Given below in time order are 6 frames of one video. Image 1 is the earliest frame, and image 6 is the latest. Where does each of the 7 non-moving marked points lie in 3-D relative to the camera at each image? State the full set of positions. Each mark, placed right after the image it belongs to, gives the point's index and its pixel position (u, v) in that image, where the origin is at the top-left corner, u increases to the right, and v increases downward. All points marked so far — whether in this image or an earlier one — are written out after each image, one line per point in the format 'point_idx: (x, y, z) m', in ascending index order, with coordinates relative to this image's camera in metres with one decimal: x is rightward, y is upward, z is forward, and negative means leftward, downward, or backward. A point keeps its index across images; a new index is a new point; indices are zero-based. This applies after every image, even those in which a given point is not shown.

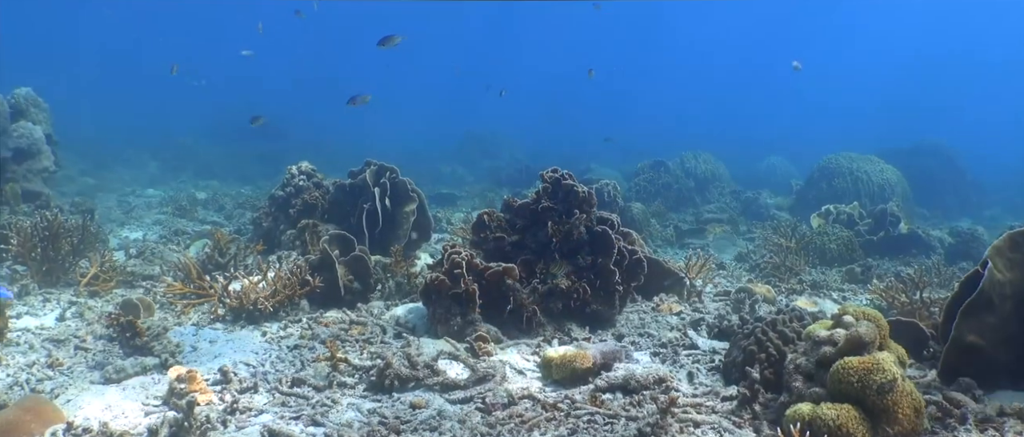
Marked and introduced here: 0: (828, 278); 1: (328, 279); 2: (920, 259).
0: (+4.8, -0.9, +11.2) m
1: (-2.4, -0.8, +9.6) m
2: (+7.7, -0.8, +14.1) m
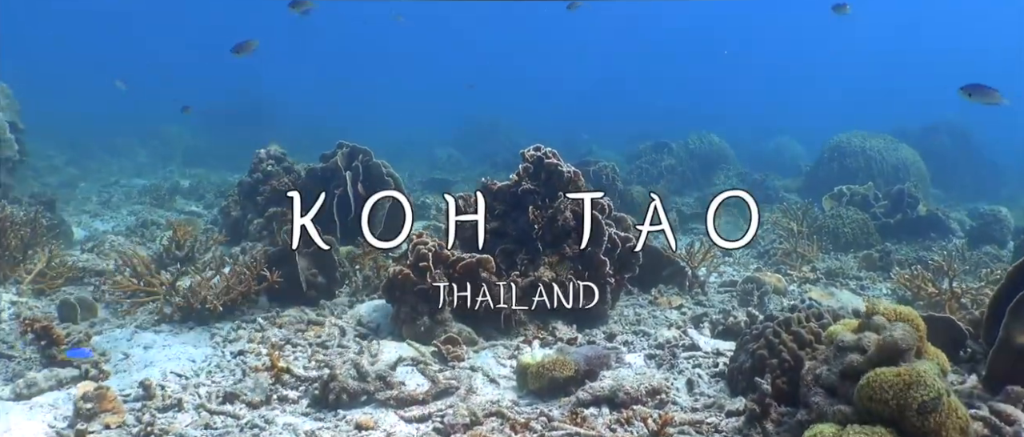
0: (+4.6, -0.6, +10.2) m
1: (-2.6, -0.7, +8.7) m
2: (+7.5, -0.4, +13.1) m
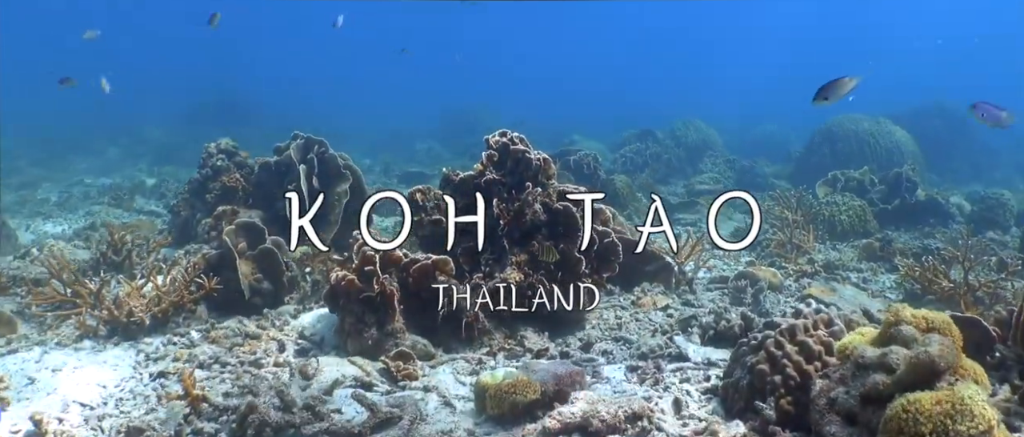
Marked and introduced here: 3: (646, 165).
0: (+4.2, -0.5, +9.4) m
1: (-3.0, -0.6, +7.7) m
2: (+7.1, -0.2, +12.3) m
3: (+3.2, +1.3, +18.1) m
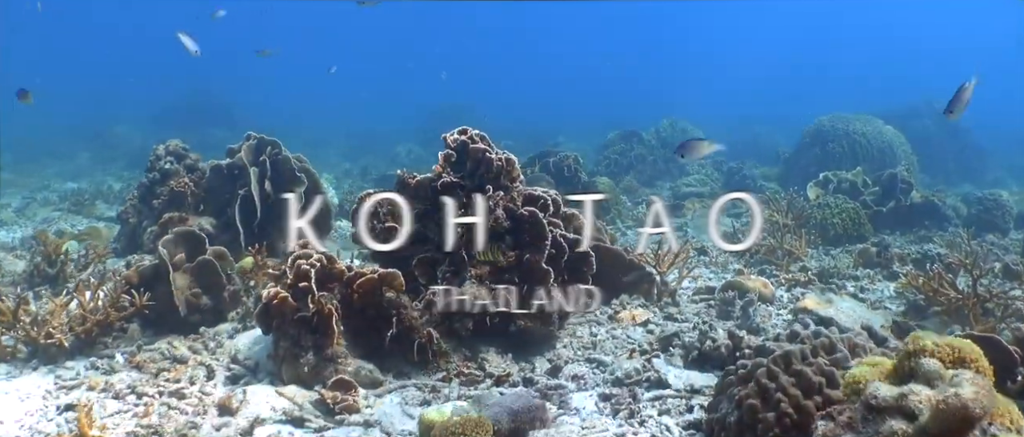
0: (+3.8, -0.5, +8.8) m
1: (-3.3, -0.7, +7.0) m
2: (+6.7, -0.2, +11.7) m
3: (+2.8, +1.2, +17.4) m
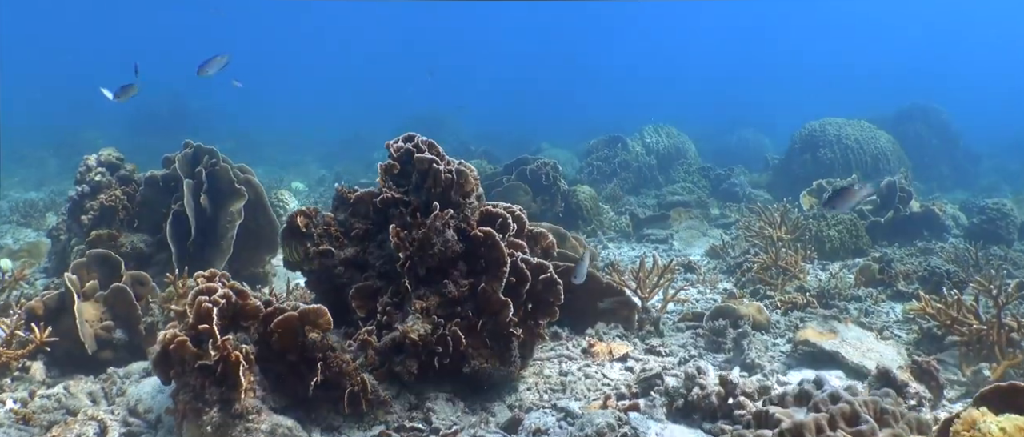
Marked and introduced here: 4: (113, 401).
0: (+3.5, -0.7, +7.9) m
1: (-3.6, -0.9, +6.1) m
2: (+6.3, -0.4, +10.9) m
3: (+2.3, +1.0, +16.6) m
4: (-2.8, -1.2, +5.1) m
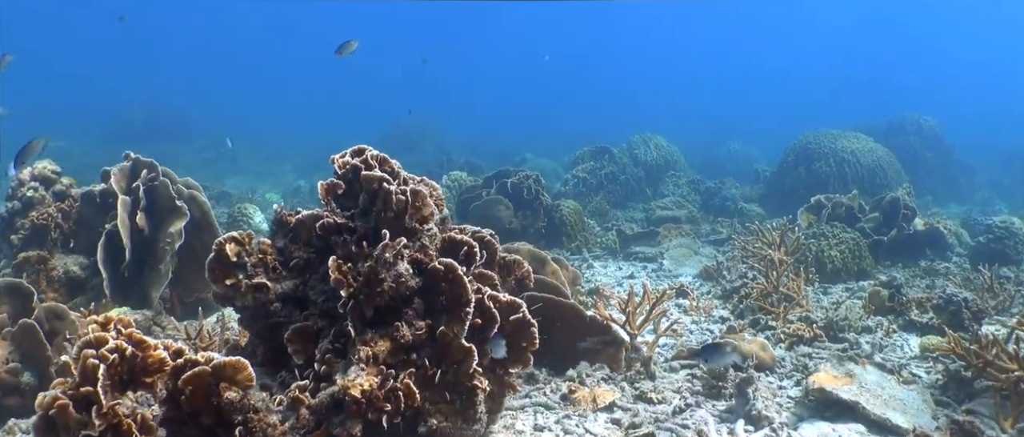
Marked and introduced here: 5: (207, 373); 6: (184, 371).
0: (+3.2, -0.9, +7.2) m
1: (-3.8, -1.1, +5.2) m
2: (+6.0, -0.6, +10.3) m
3: (+1.9, +0.6, +15.8) m
4: (-3.0, -1.4, +4.3) m
5: (-1.5, -0.8, +3.7) m
6: (-1.6, -0.8, +3.7) m
